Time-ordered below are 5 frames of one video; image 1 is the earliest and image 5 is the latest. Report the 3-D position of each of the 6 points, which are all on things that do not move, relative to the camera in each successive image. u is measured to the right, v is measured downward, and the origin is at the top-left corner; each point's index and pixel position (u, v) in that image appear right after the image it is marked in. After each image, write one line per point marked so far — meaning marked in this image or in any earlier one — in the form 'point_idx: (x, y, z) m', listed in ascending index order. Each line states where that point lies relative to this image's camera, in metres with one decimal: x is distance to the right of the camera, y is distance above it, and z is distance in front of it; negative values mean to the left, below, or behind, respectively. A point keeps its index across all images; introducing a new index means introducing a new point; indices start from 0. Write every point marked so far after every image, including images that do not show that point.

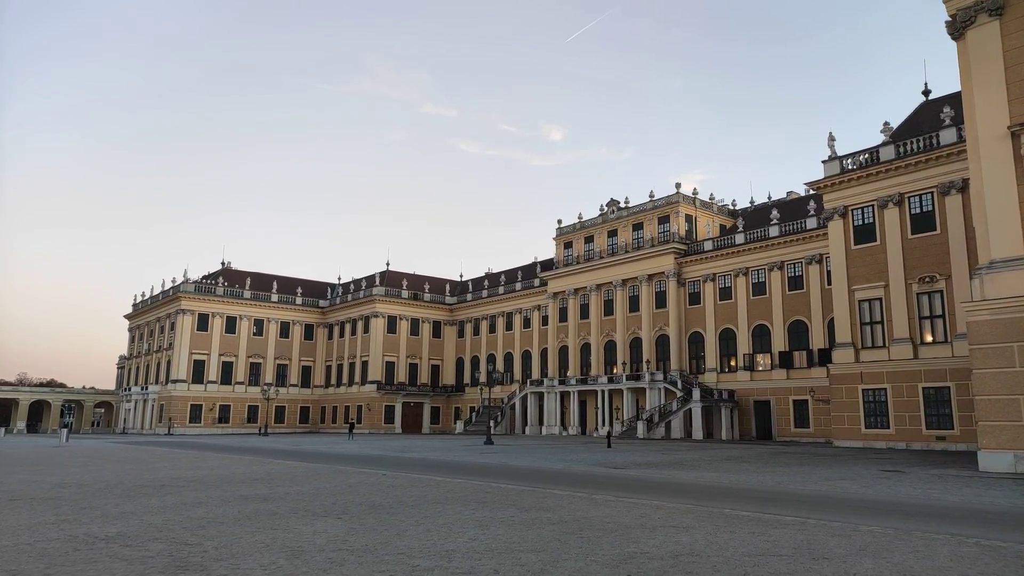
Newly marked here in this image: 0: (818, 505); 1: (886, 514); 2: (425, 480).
0: (+4.2, -3.0, +9.9) m
1: (+4.6, -2.8, +8.9) m
2: (-1.6, -3.5, +13.2) m
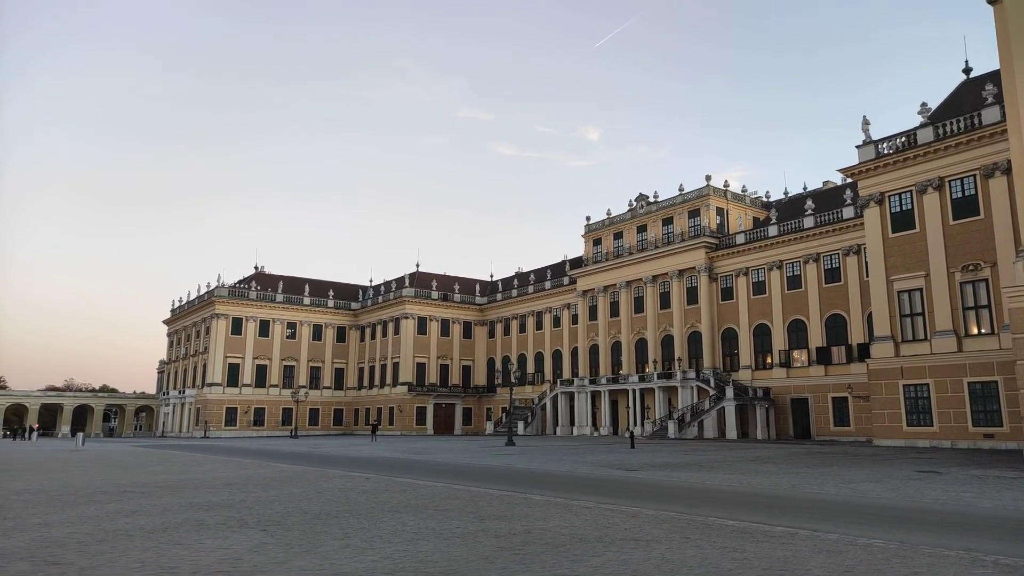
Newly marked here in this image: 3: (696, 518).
0: (+3.8, -2.7, +8.8) m
1: (+4.1, -2.5, +7.8) m
2: (-1.8, -3.3, +12.3) m
3: (+2.0, -2.5, +7.7) m
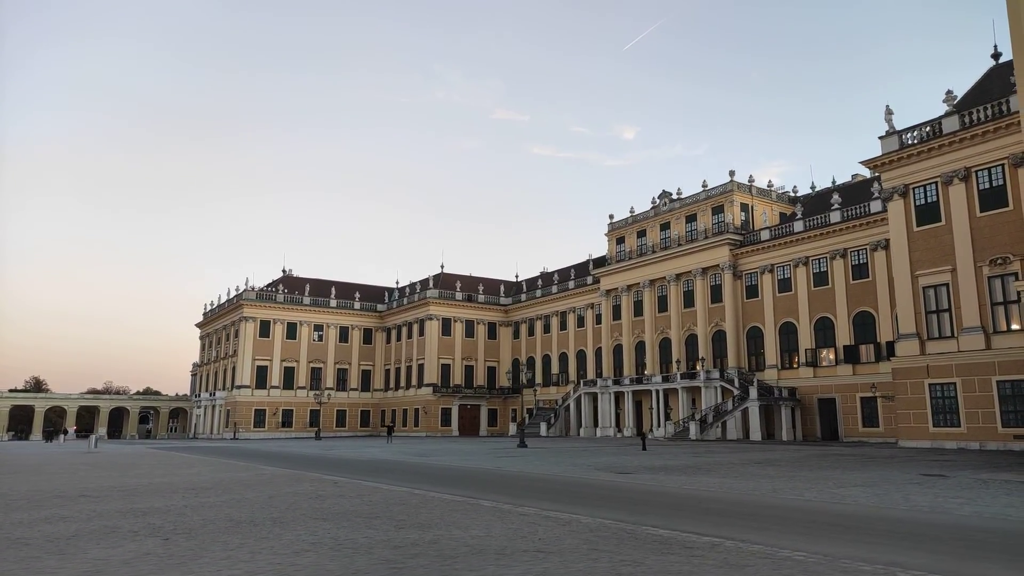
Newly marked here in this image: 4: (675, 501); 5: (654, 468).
0: (+3.0, -2.6, +8.3) m
1: (+3.3, -2.4, +7.2) m
2: (-2.4, -3.3, +12.1) m
3: (+1.2, -2.4, +7.3) m
4: (+2.3, -3.0, +10.4) m
5: (+3.7, -4.7, +19.0) m
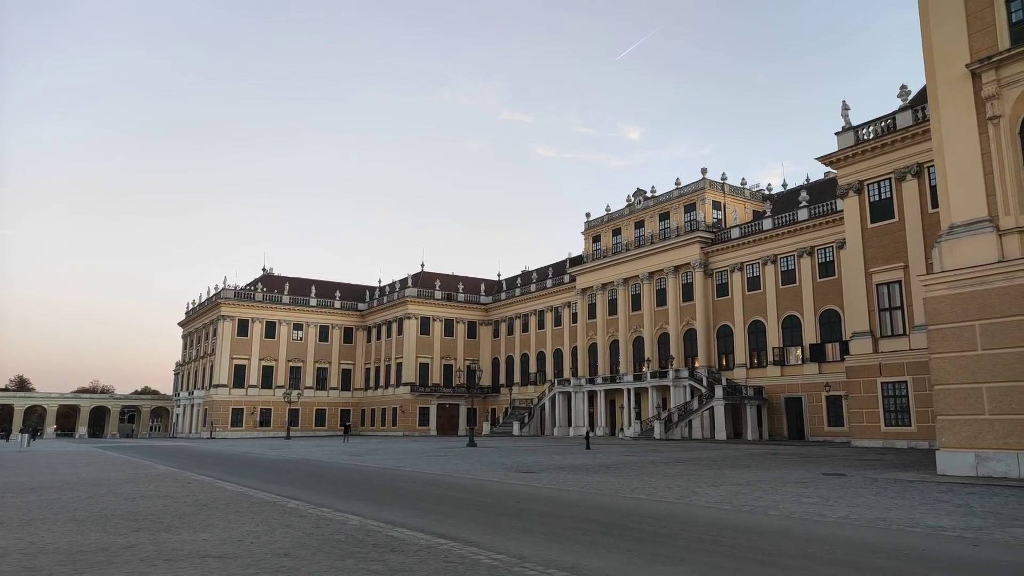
0: (+0.6, -2.5, +7.9) m
1: (+0.9, -2.3, +6.8) m
2: (-4.8, -3.2, +11.7) m
3: (-1.3, -2.3, +6.9) m
4: (-0.1, -2.9, +10.0) m
5: (+1.3, -4.6, +18.7) m
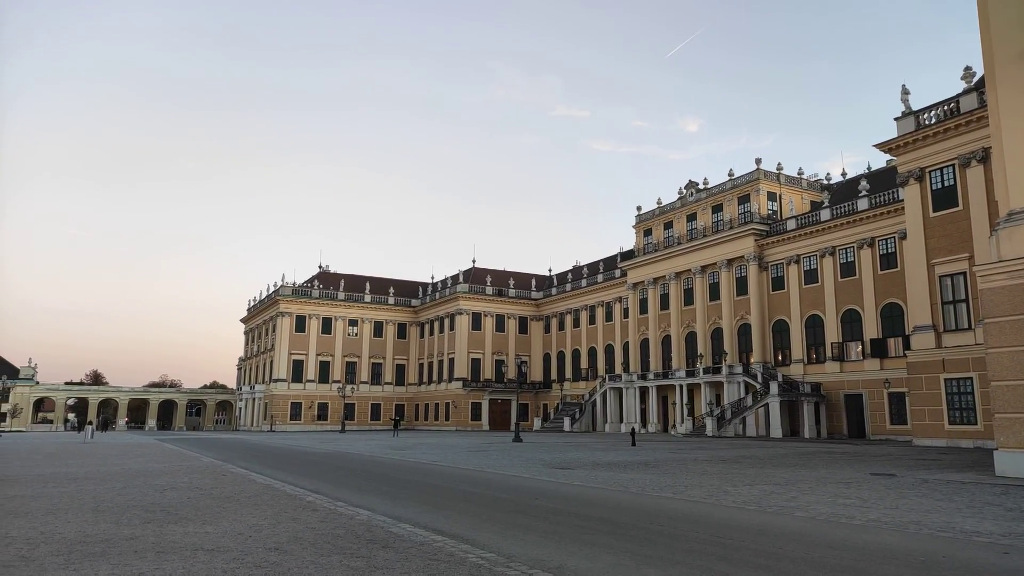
0: (+0.7, -2.5, +7.7) m
1: (+0.9, -2.3, +6.6) m
2: (-4.4, -3.2, +11.9) m
3: (-1.2, -2.2, +6.9) m
4: (+0.2, -2.8, +9.9) m
5: (+2.3, -4.5, +18.4) m
